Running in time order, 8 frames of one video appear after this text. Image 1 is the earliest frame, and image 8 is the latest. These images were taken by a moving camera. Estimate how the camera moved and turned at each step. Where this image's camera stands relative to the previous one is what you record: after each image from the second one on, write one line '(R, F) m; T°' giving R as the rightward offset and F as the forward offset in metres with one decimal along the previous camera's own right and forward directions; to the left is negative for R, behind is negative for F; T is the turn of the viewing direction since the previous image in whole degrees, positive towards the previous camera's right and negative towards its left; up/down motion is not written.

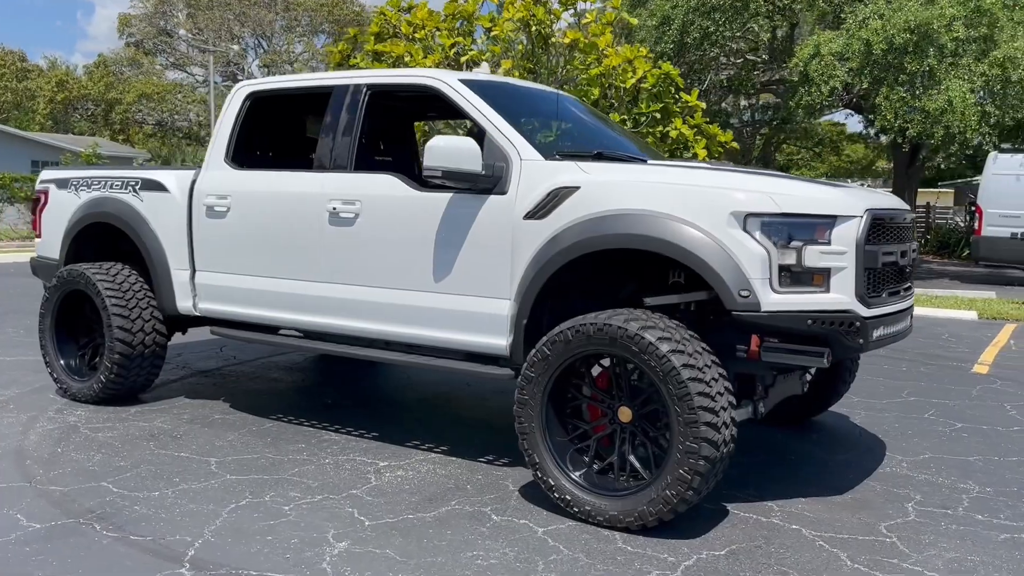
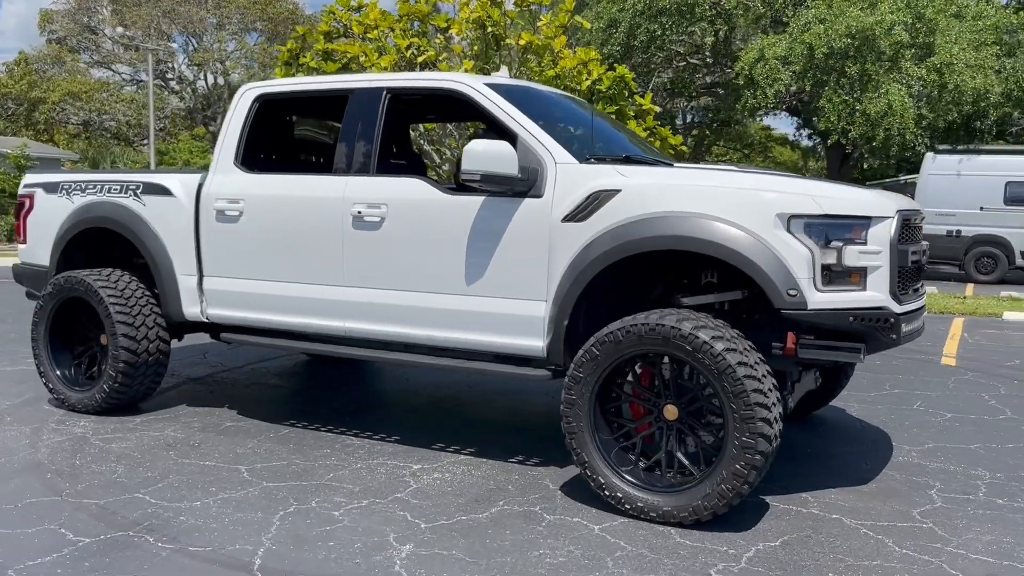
(-0.5, 0.0) m; +5°
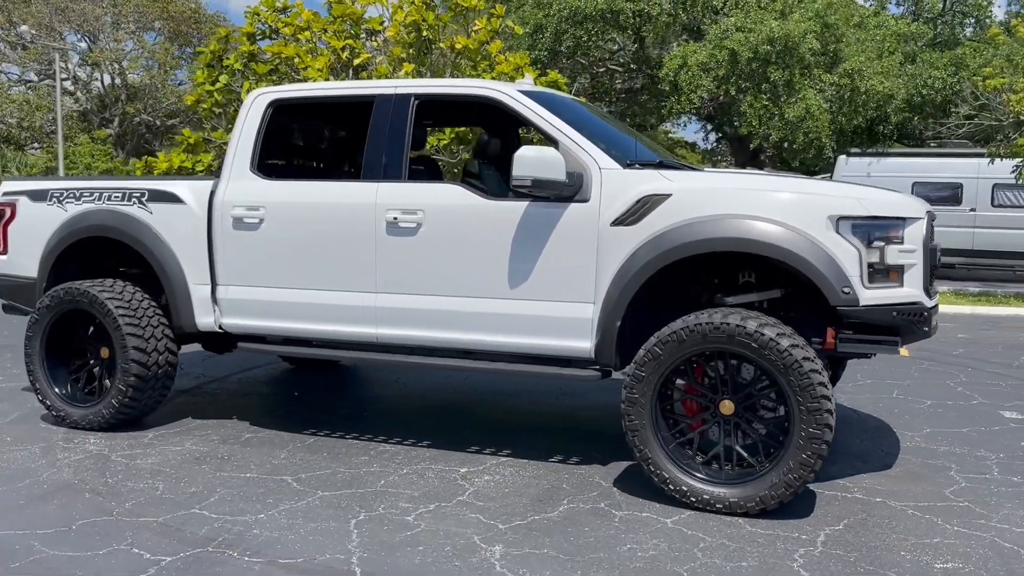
(-0.7, 0.0) m; +6°
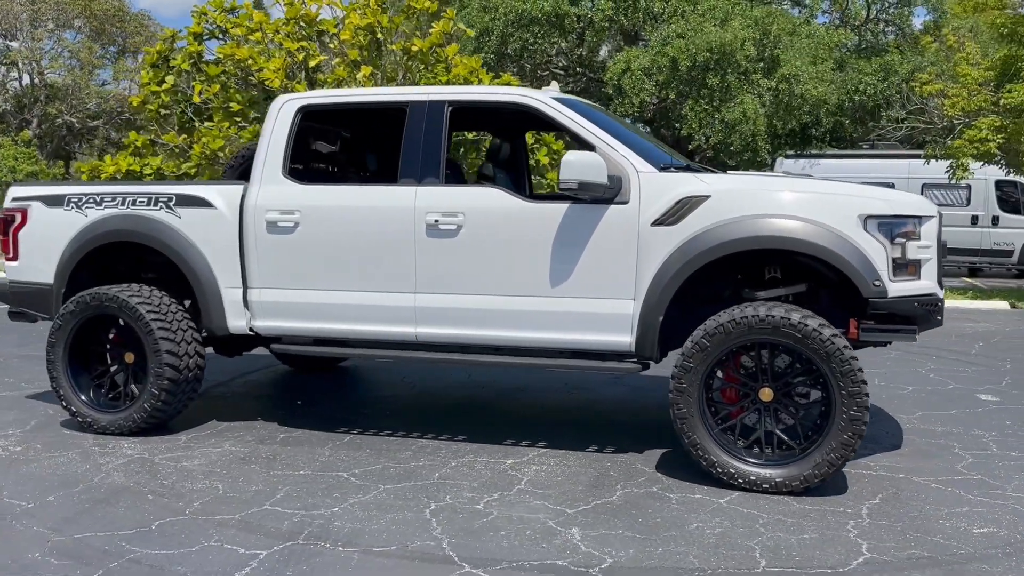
(-0.6, -0.2) m; +5°
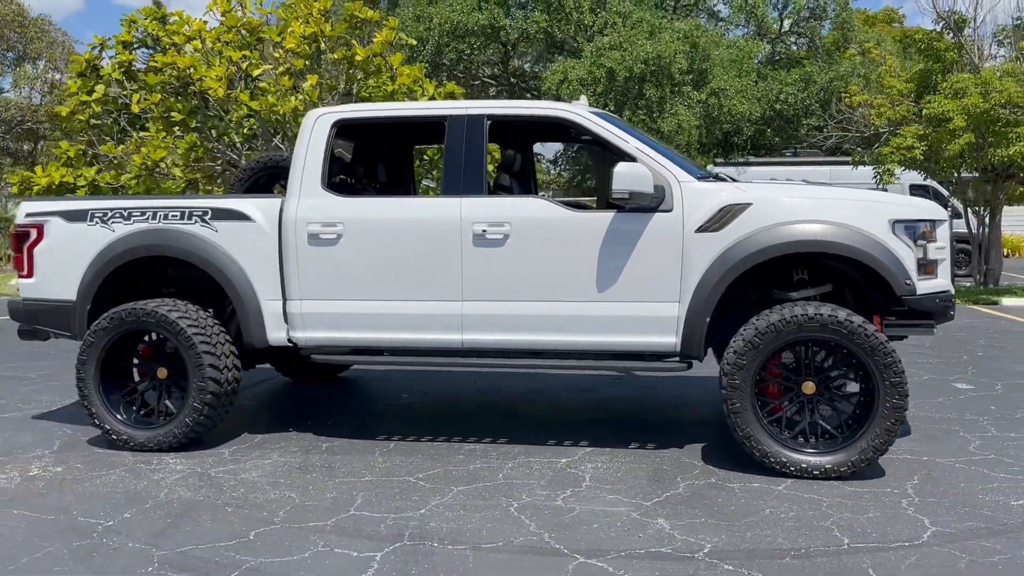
(-0.7, -0.1) m; +6°
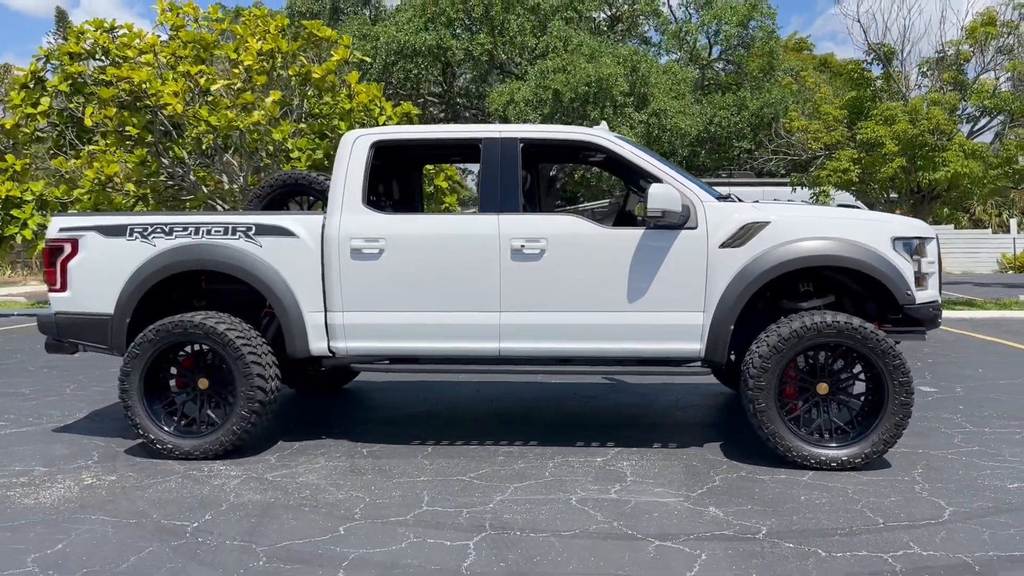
(-0.7, -0.3) m; +5°
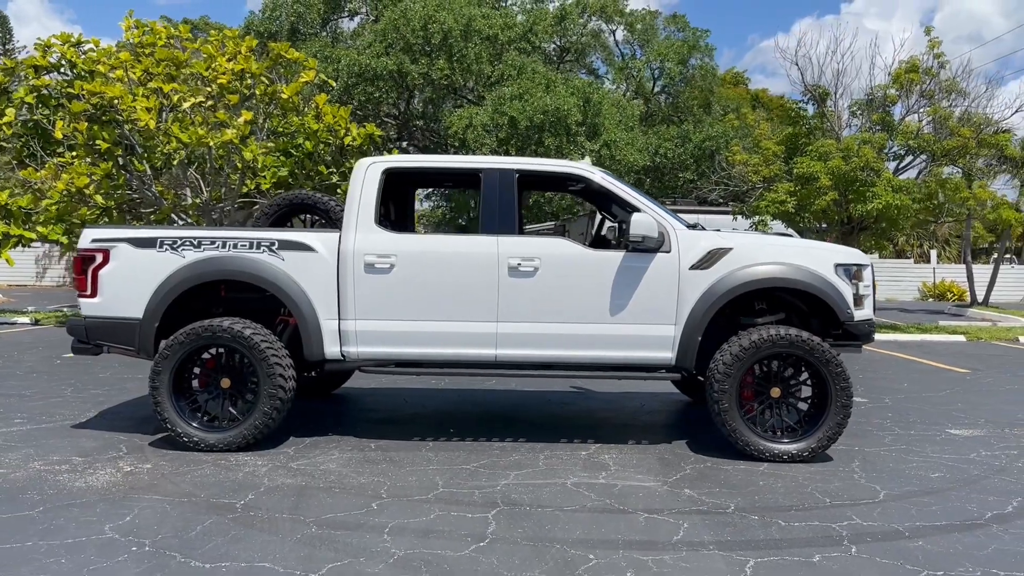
(-0.4, -0.7) m; +4°
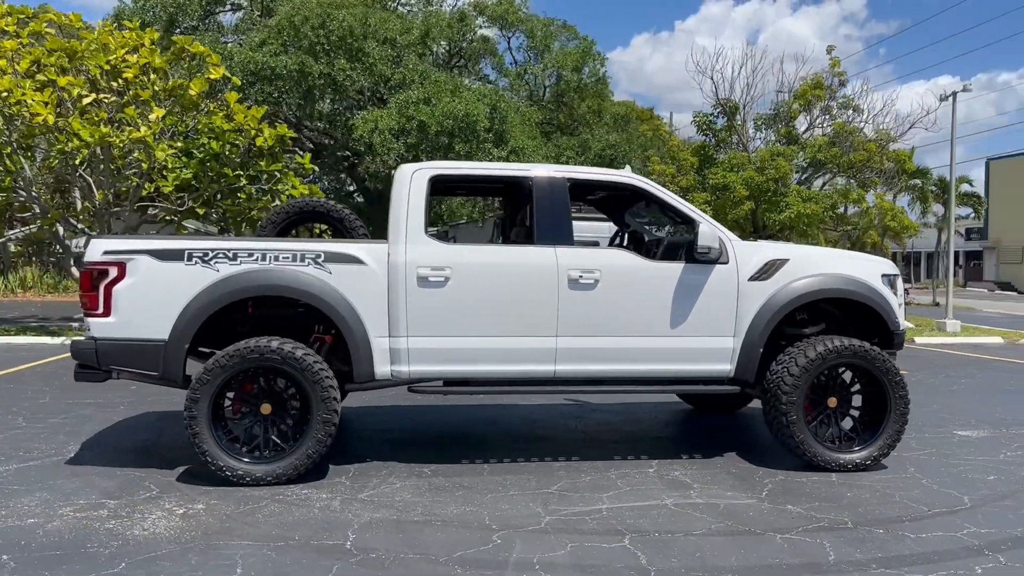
(-1.3, +0.4) m; +10°
